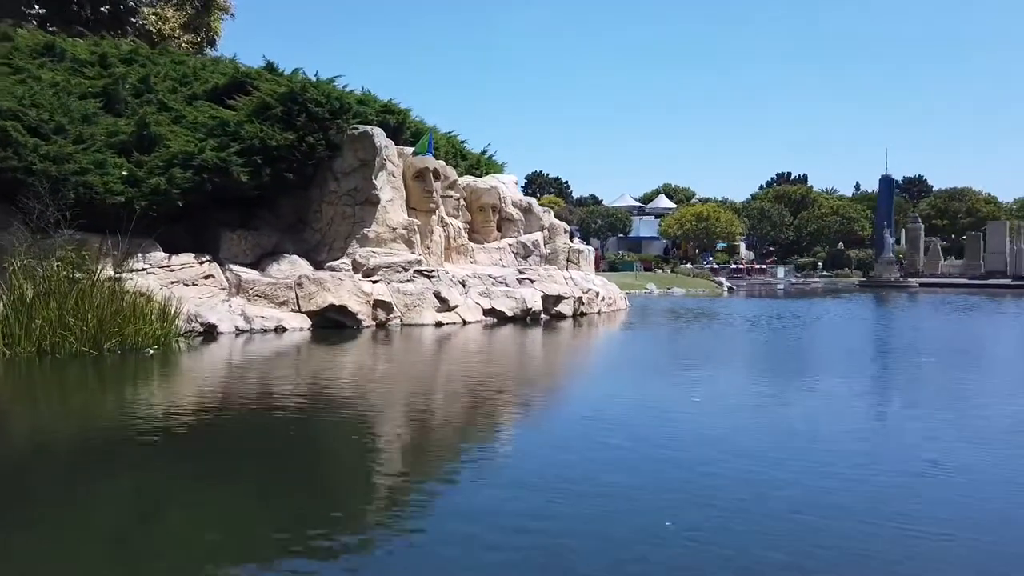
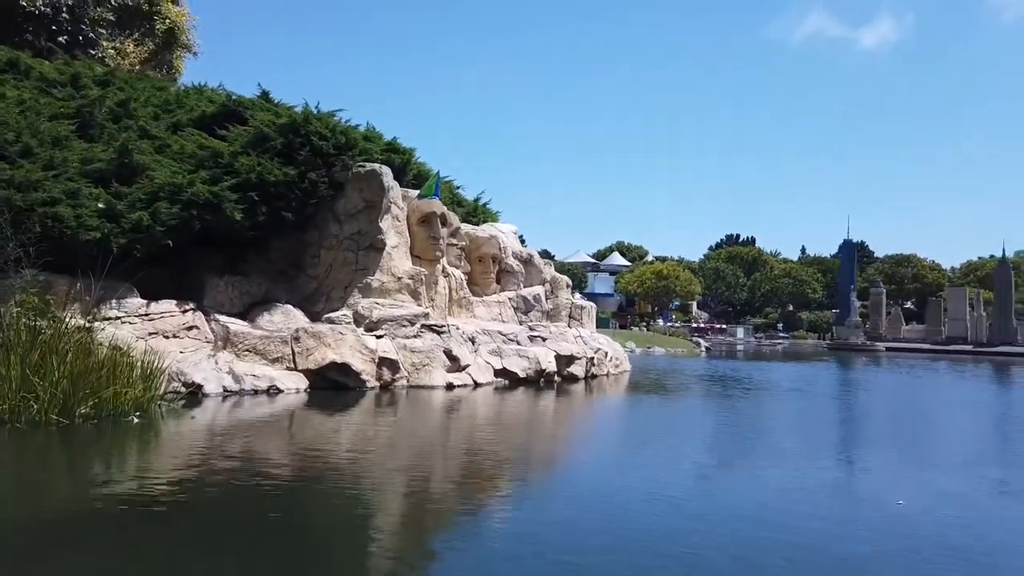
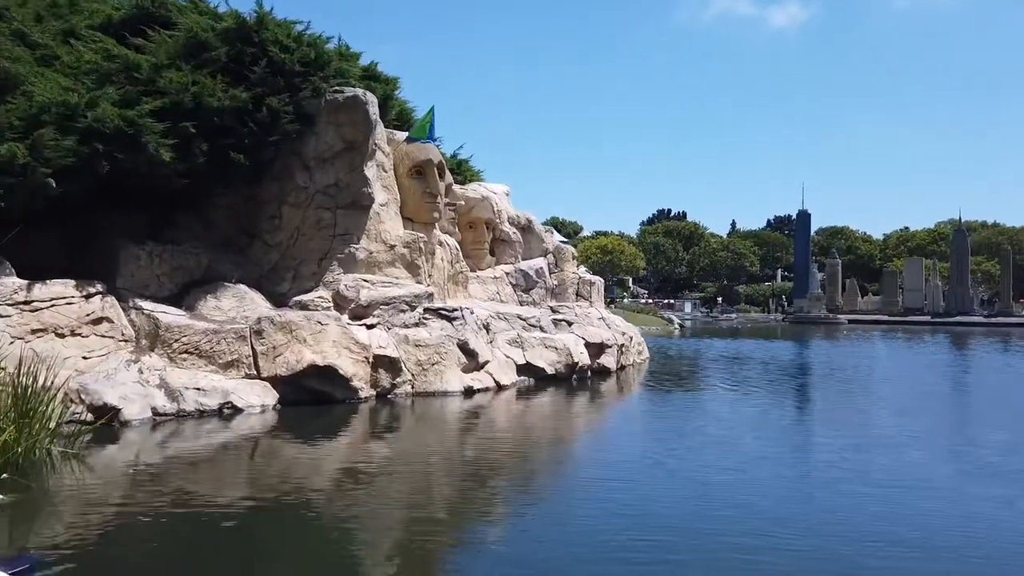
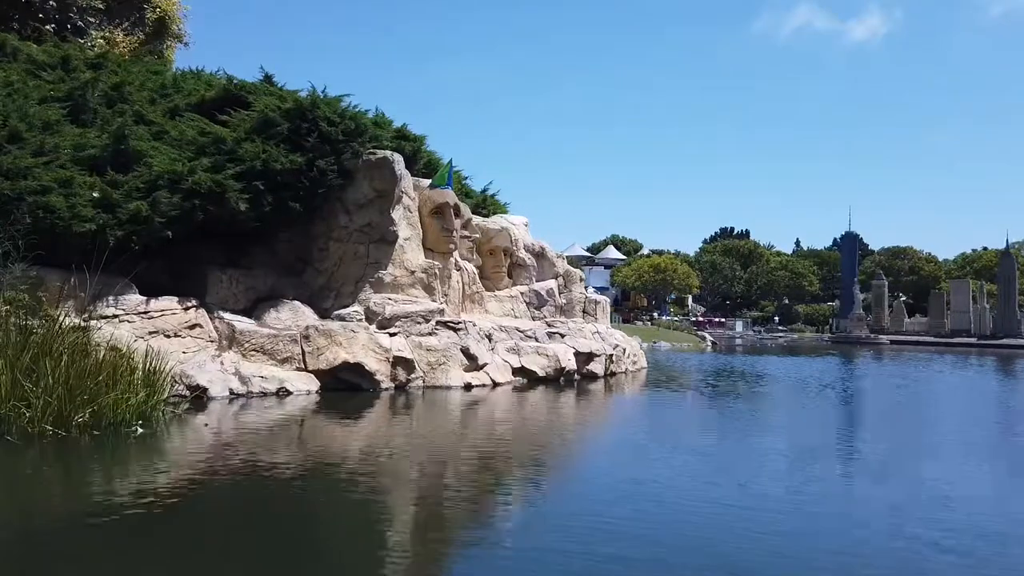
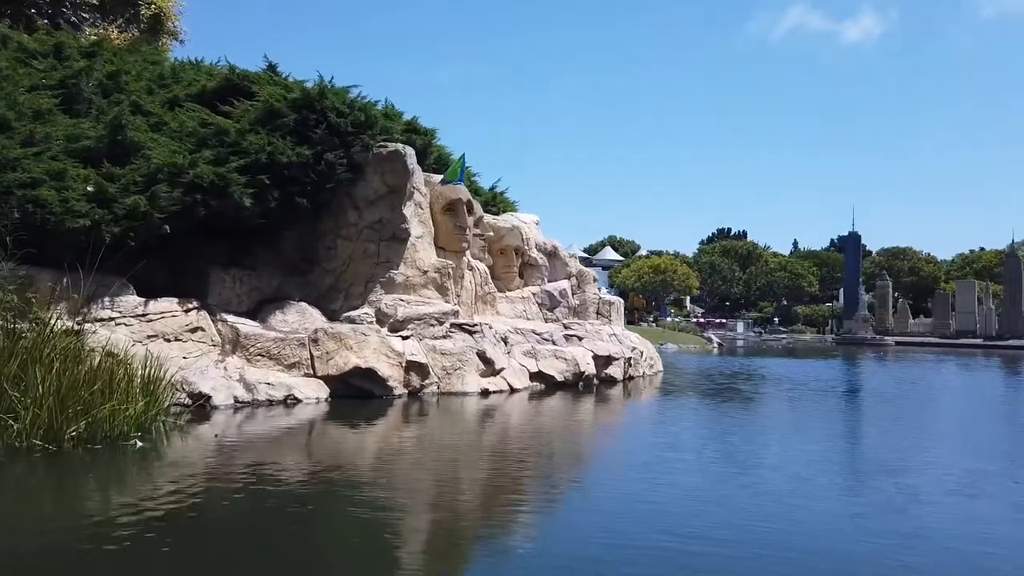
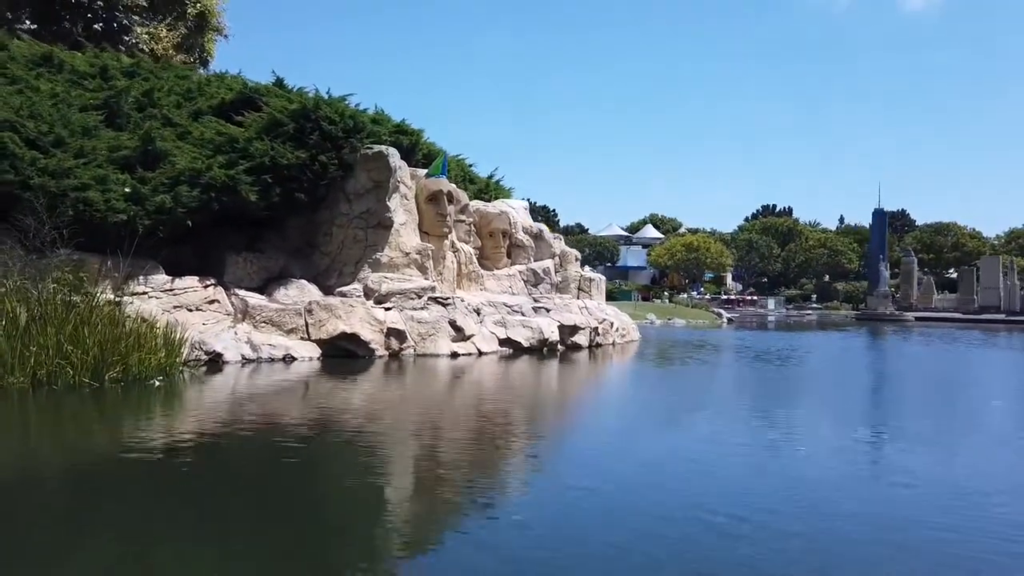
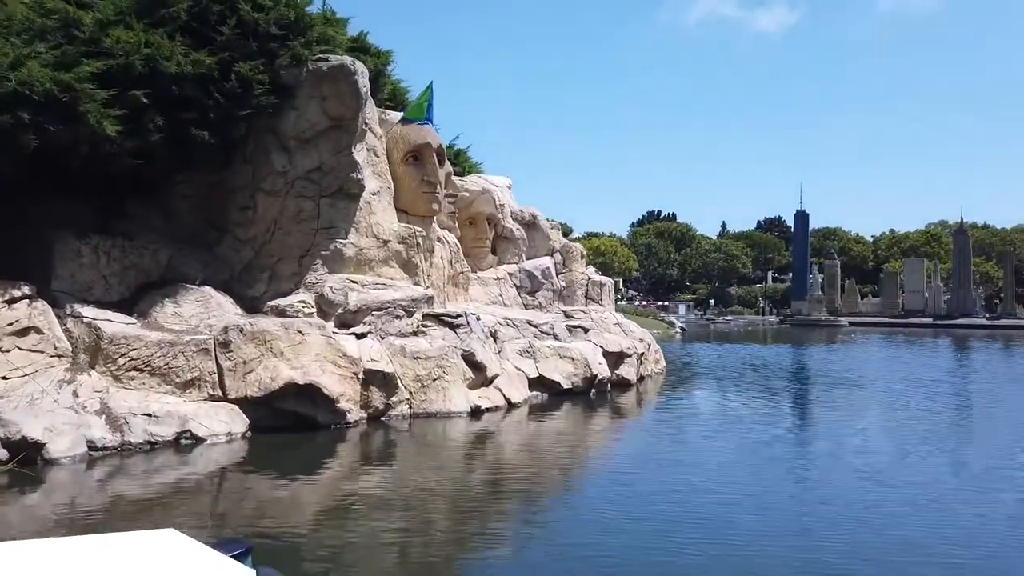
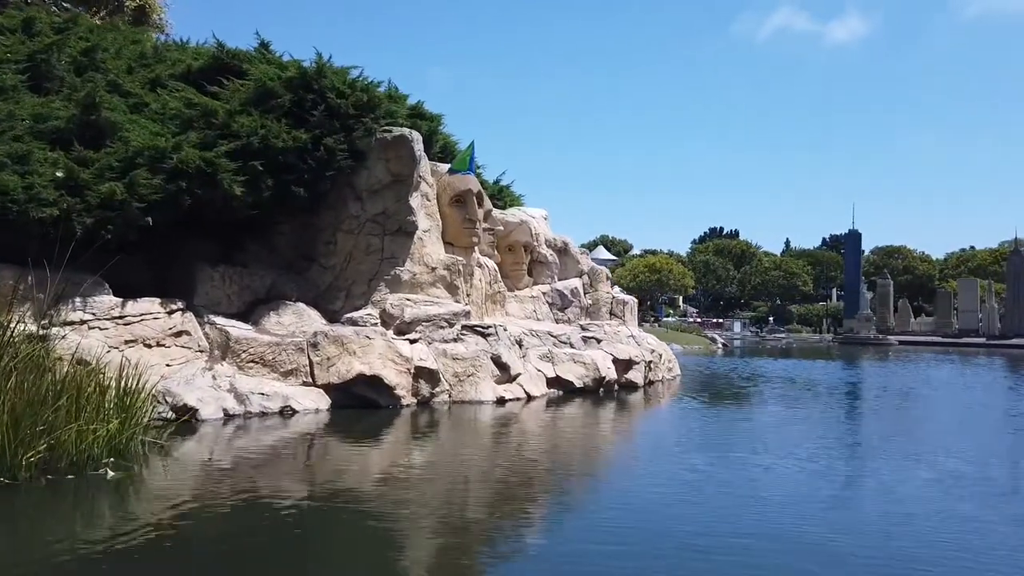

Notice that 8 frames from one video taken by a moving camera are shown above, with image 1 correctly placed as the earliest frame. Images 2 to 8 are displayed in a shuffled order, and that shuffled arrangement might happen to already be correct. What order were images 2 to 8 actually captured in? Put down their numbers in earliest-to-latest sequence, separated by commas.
6, 2, 4, 5, 8, 3, 7
